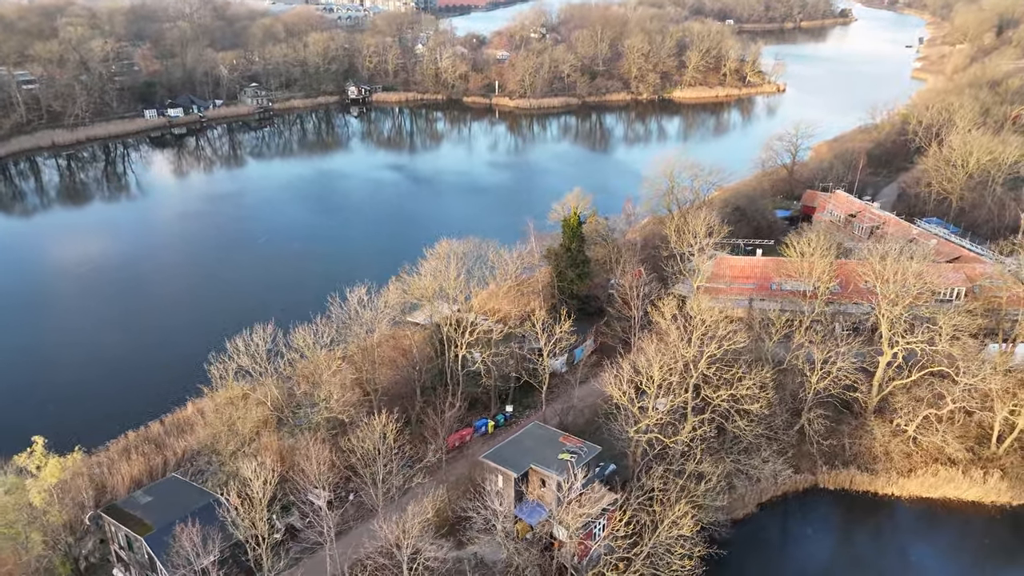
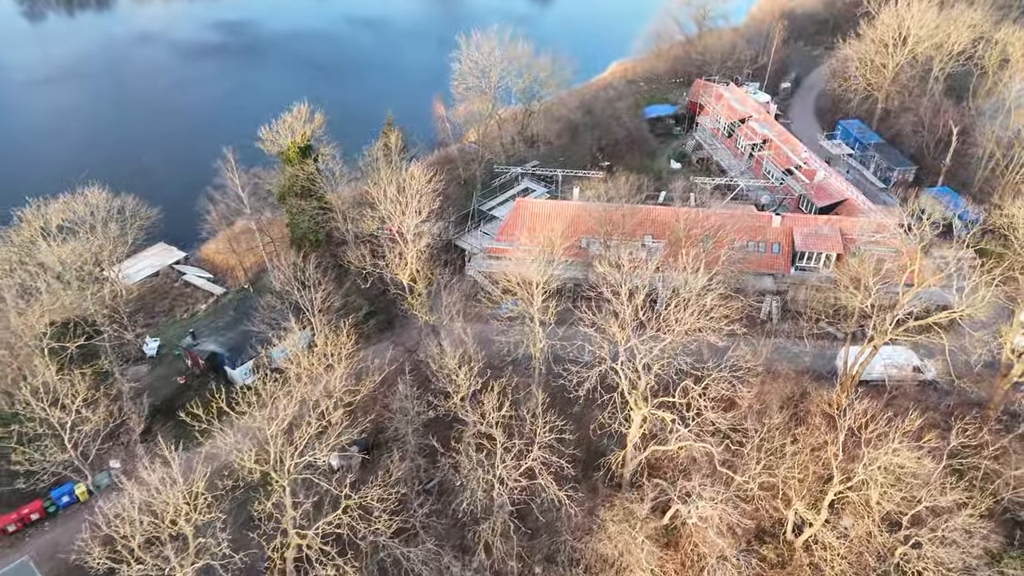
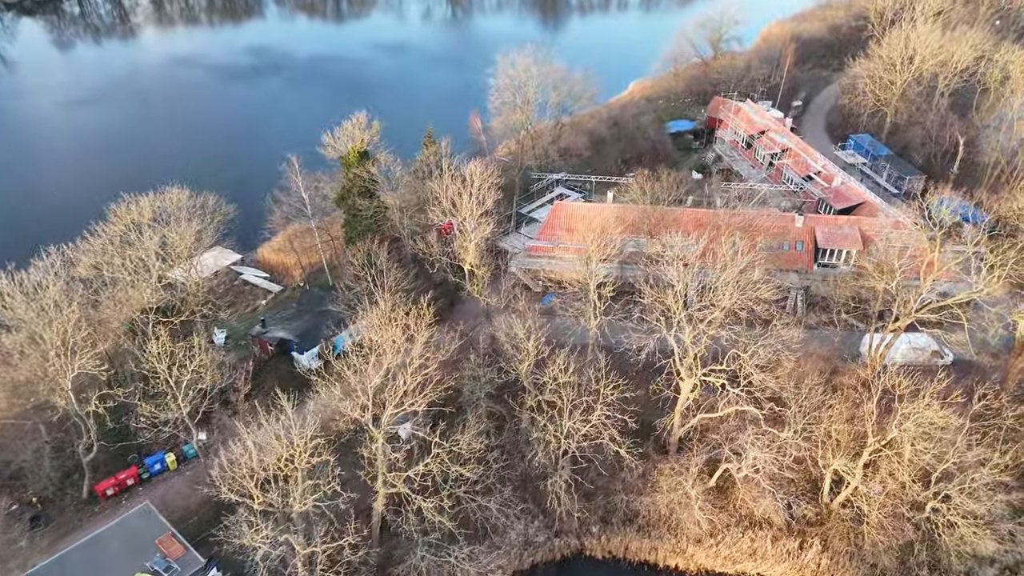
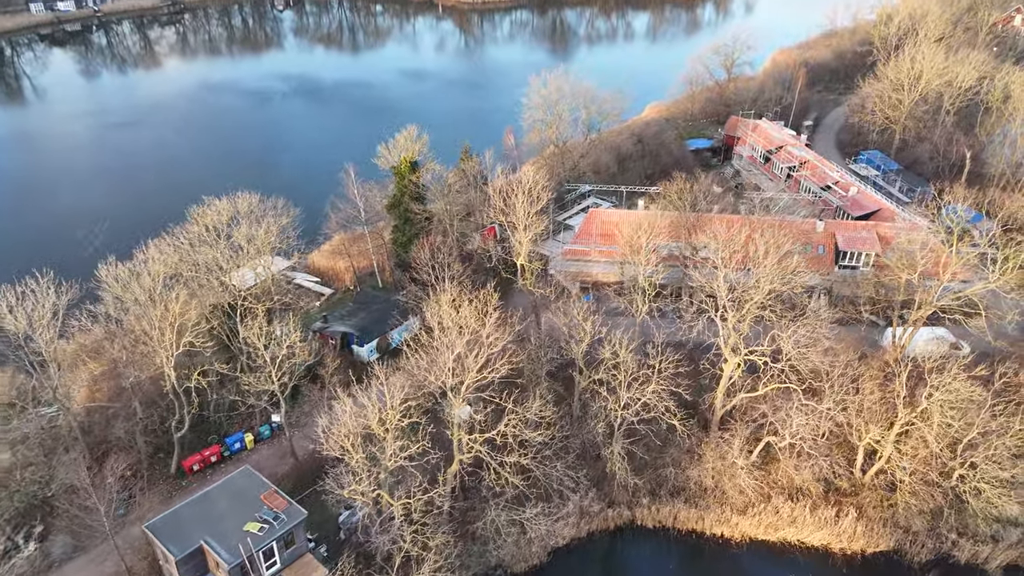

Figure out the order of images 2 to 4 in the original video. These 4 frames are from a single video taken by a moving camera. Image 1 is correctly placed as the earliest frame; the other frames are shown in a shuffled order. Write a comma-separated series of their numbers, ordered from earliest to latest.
4, 3, 2
